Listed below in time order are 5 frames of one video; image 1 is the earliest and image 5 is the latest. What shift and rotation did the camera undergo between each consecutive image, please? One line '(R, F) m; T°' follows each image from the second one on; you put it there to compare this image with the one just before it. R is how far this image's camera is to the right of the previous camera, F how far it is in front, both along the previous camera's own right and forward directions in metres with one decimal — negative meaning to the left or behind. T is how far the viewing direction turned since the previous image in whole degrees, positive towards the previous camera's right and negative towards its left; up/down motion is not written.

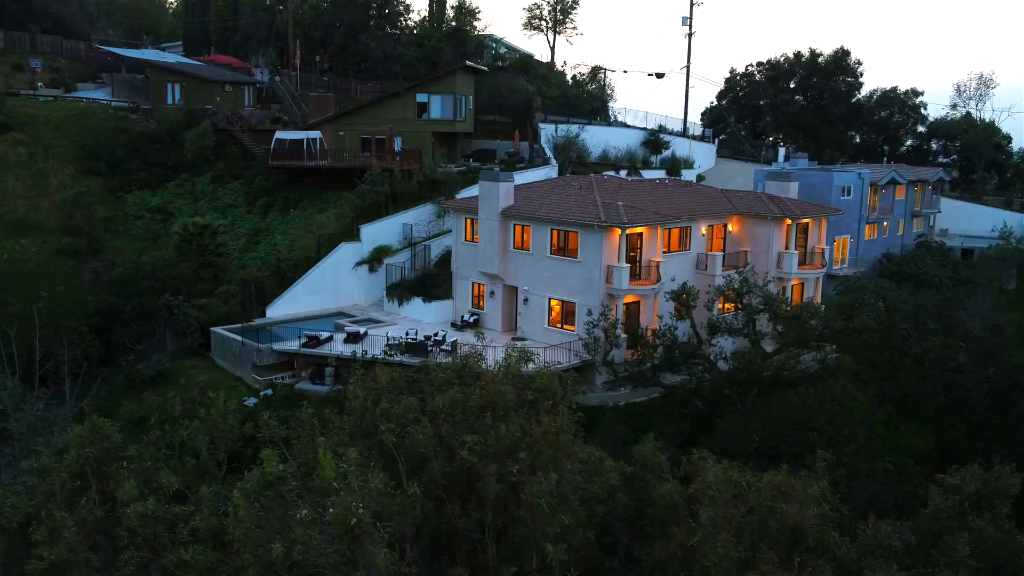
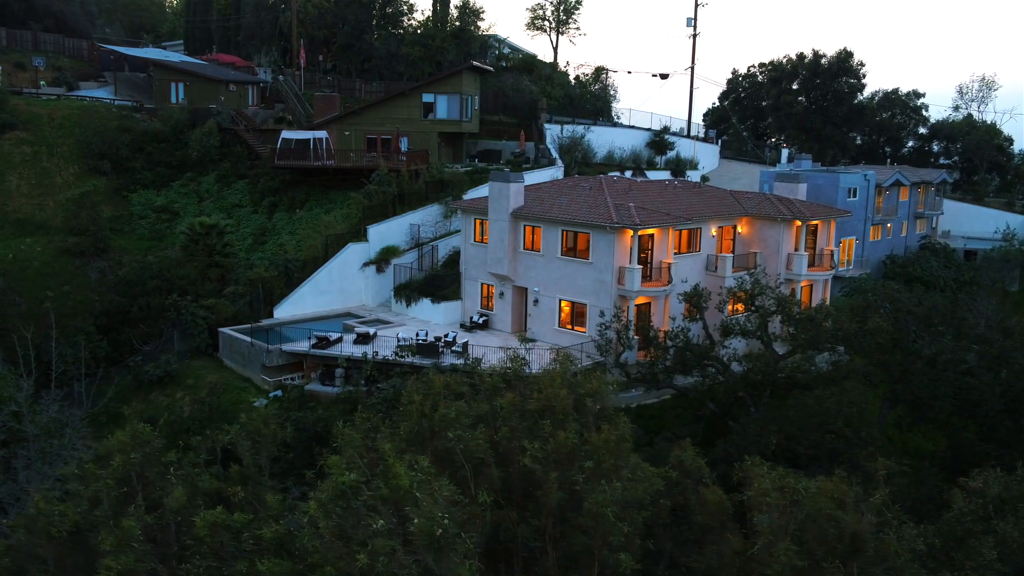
(-0.4, +0.1) m; 0°
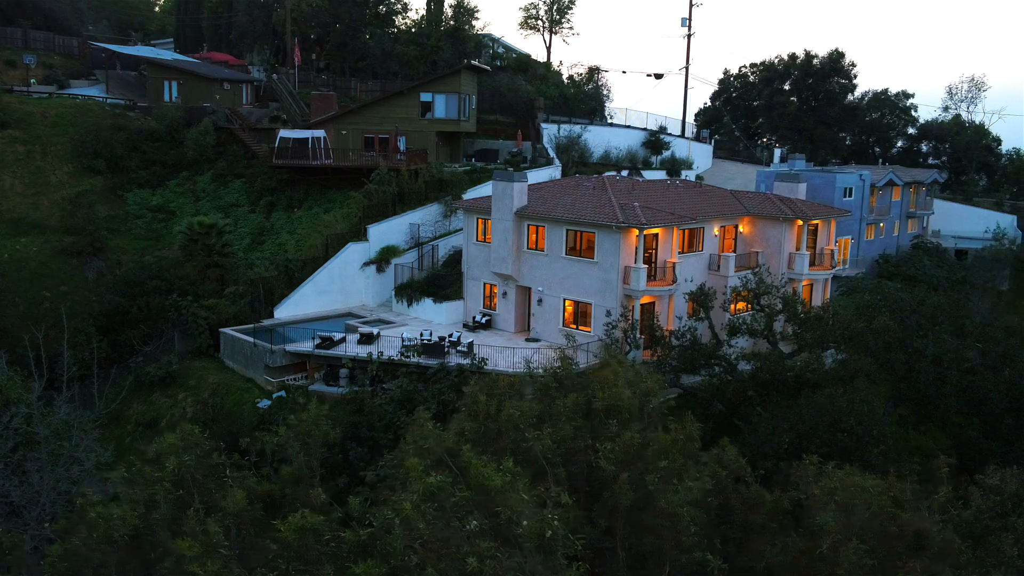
(-0.6, +0.1) m; +1°
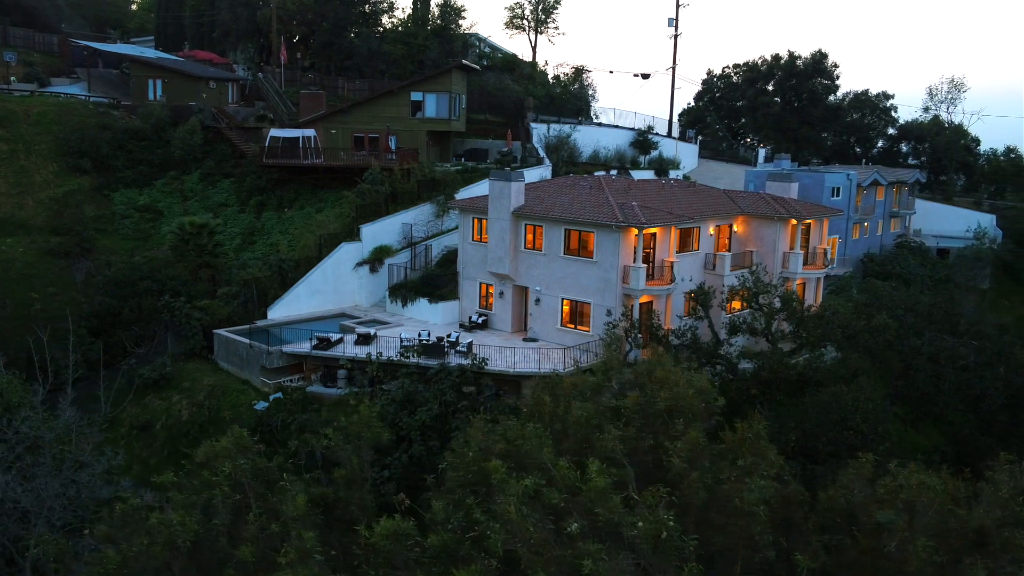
(-0.6, +0.1) m; +2°
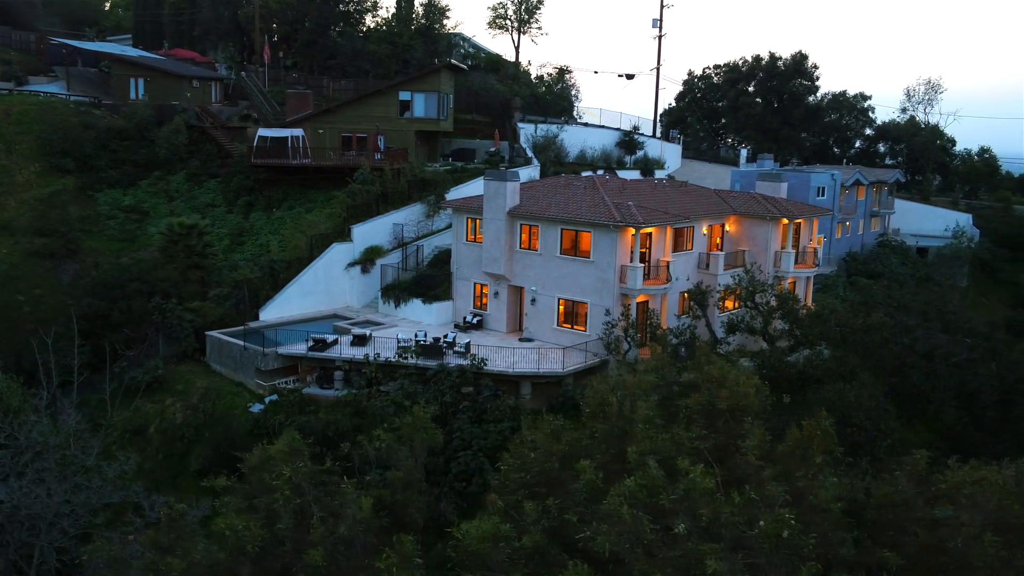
(-0.6, 0.0) m; +2°
